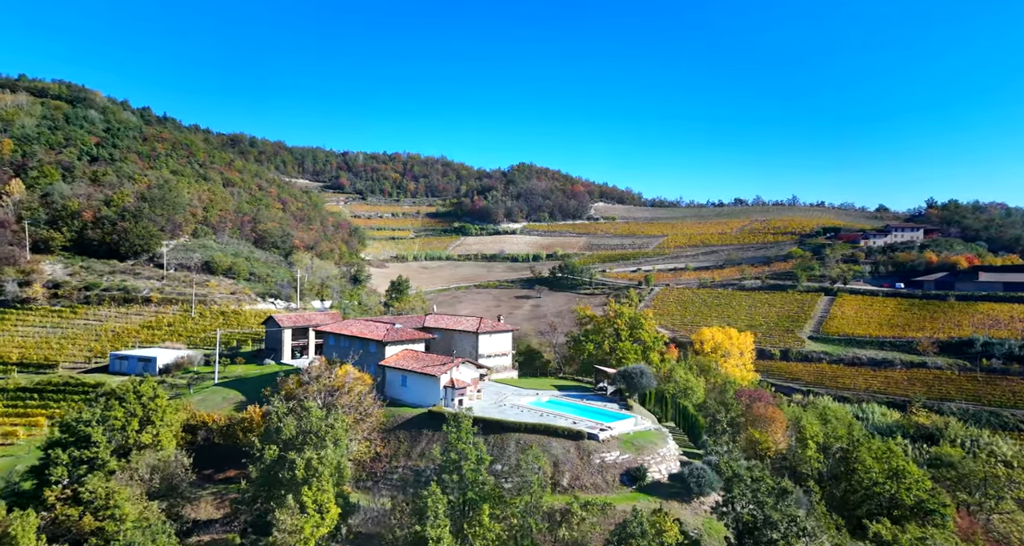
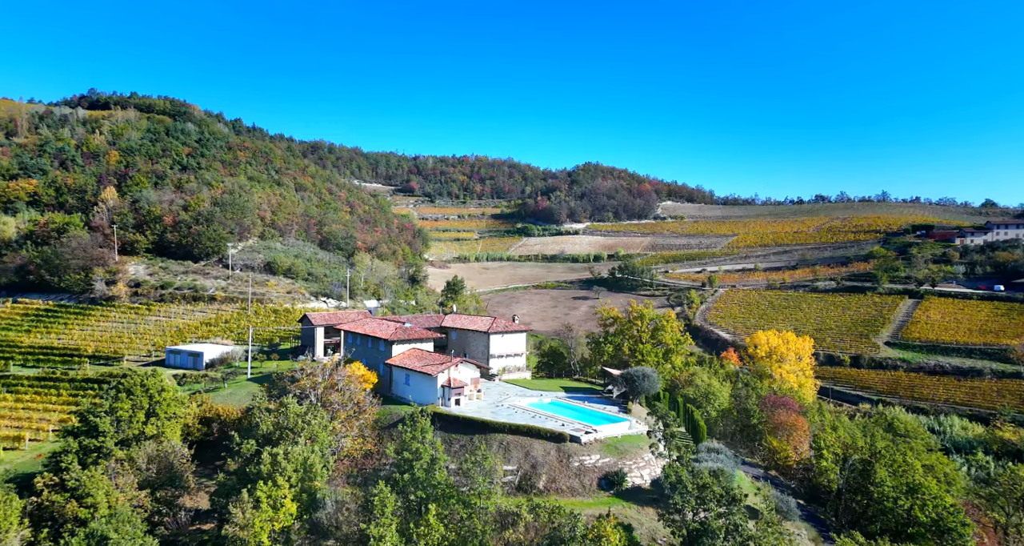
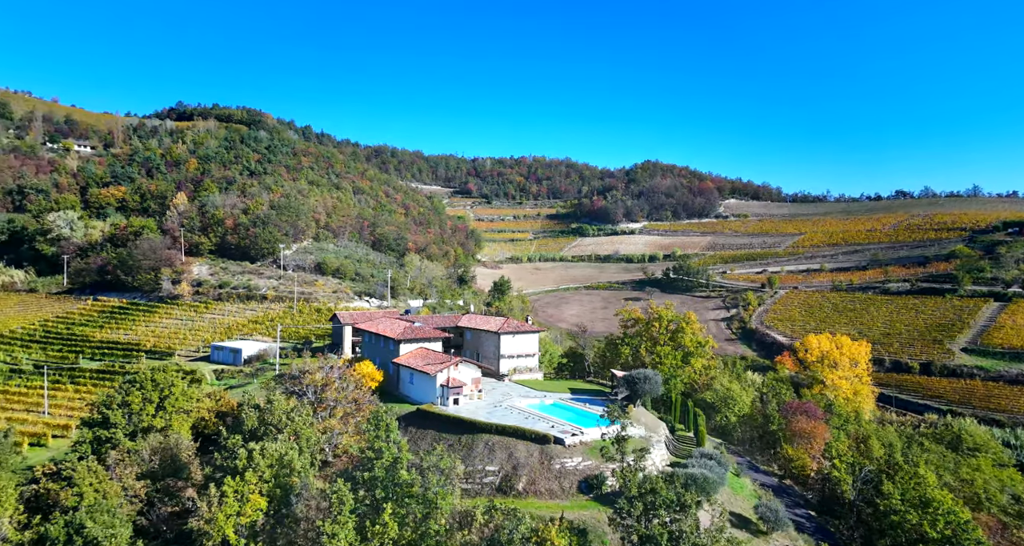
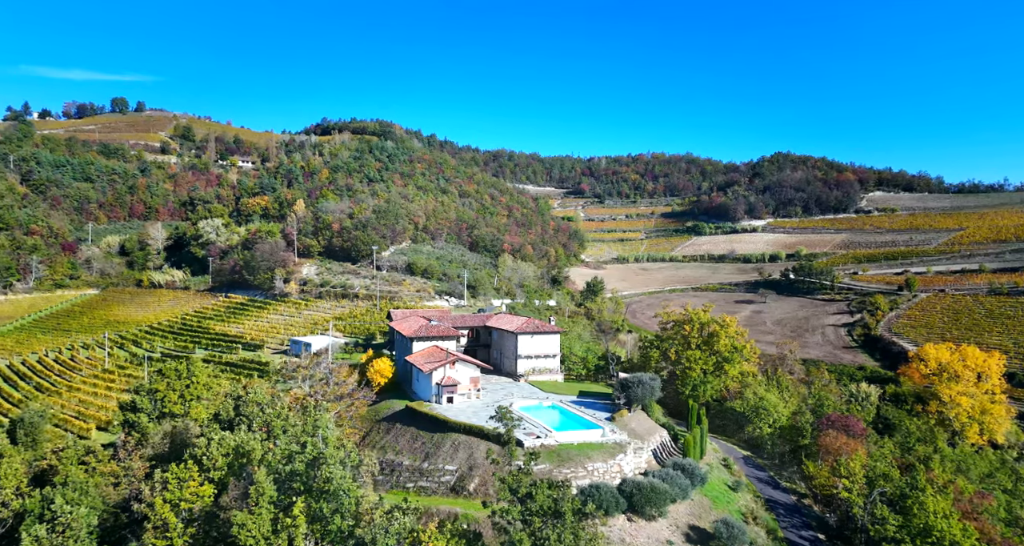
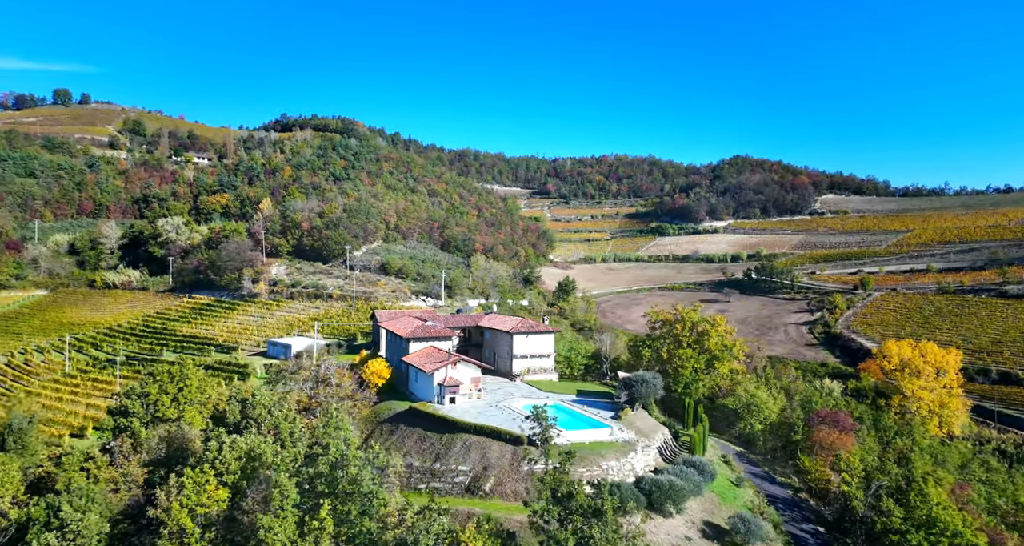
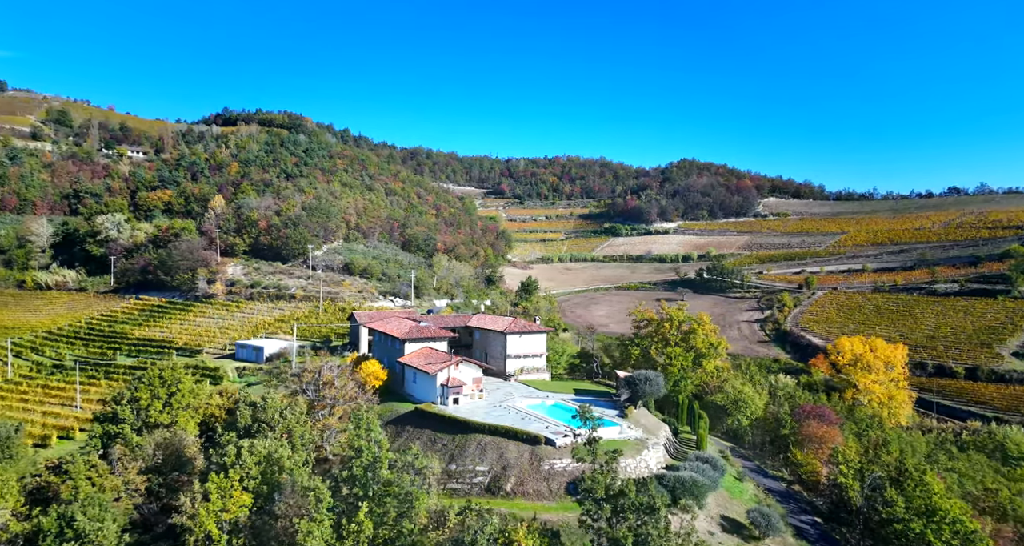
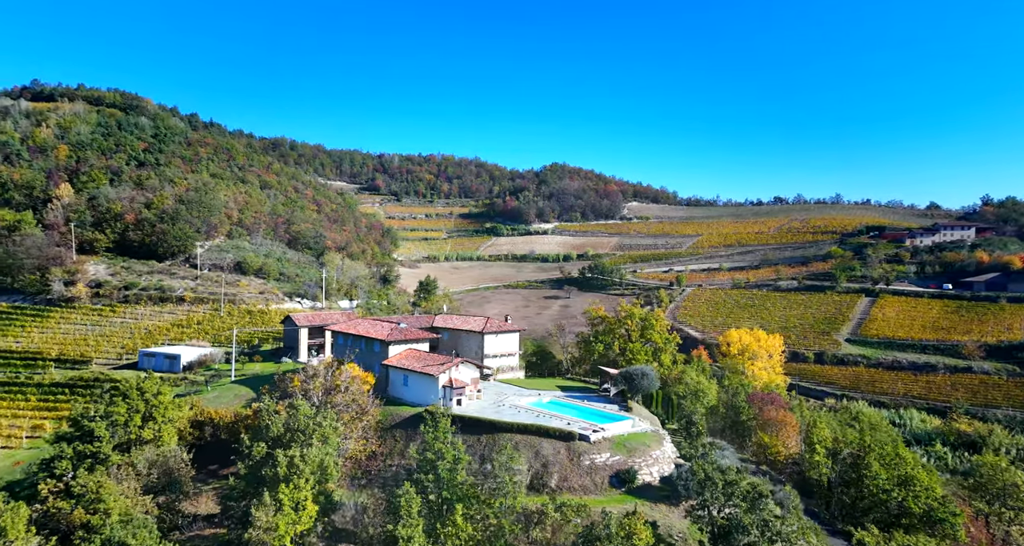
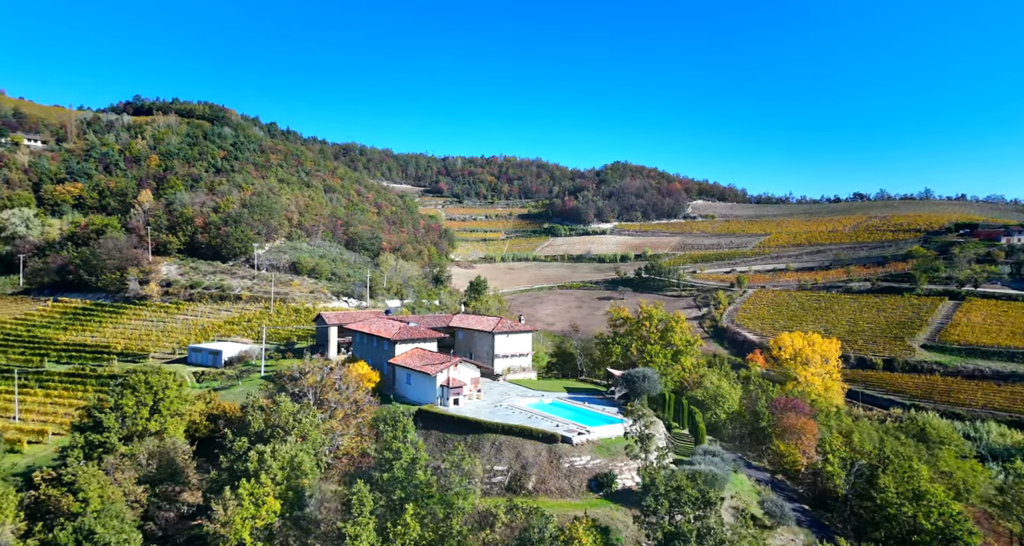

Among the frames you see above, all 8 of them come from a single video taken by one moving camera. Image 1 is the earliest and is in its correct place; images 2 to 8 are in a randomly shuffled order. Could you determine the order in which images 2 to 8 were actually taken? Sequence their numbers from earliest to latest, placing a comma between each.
7, 2, 8, 3, 6, 5, 4
